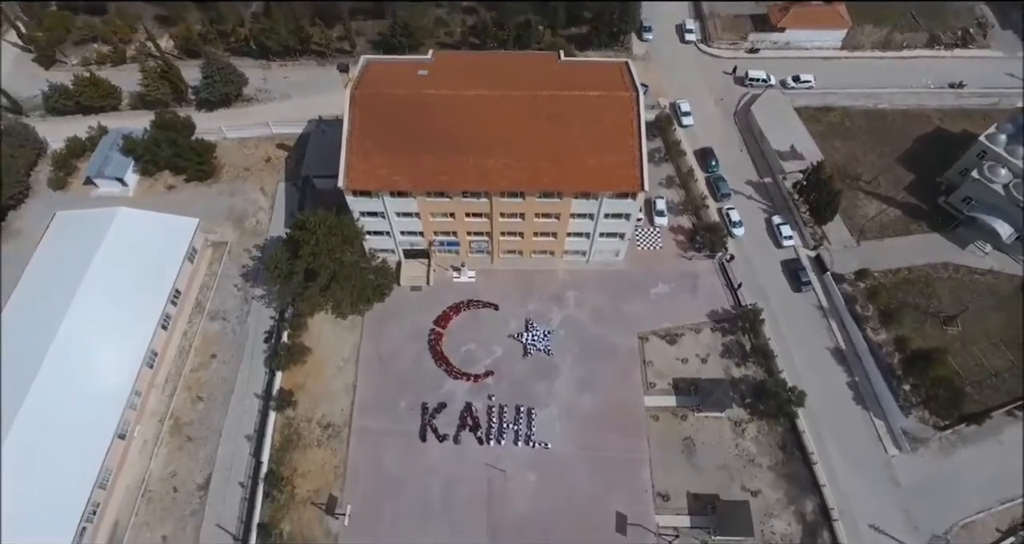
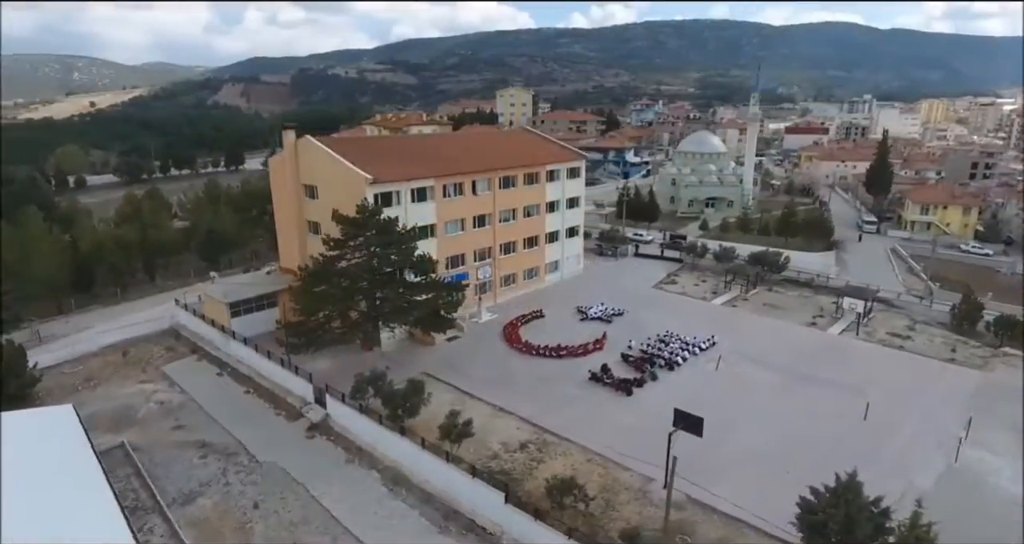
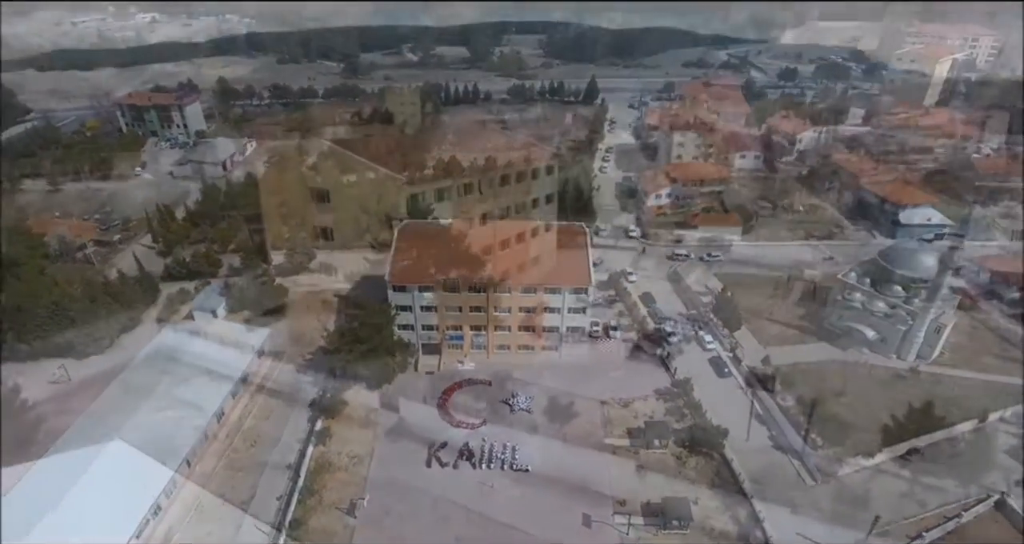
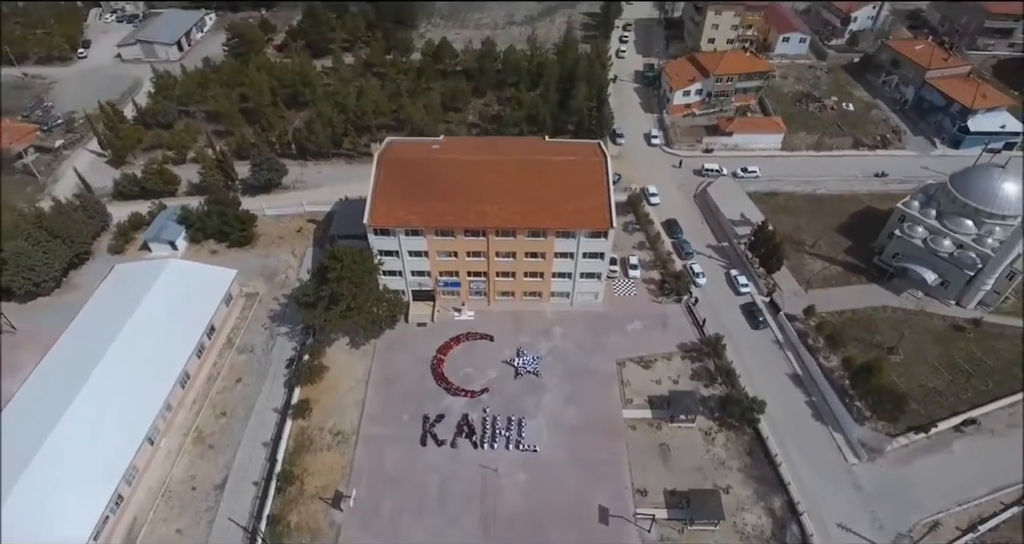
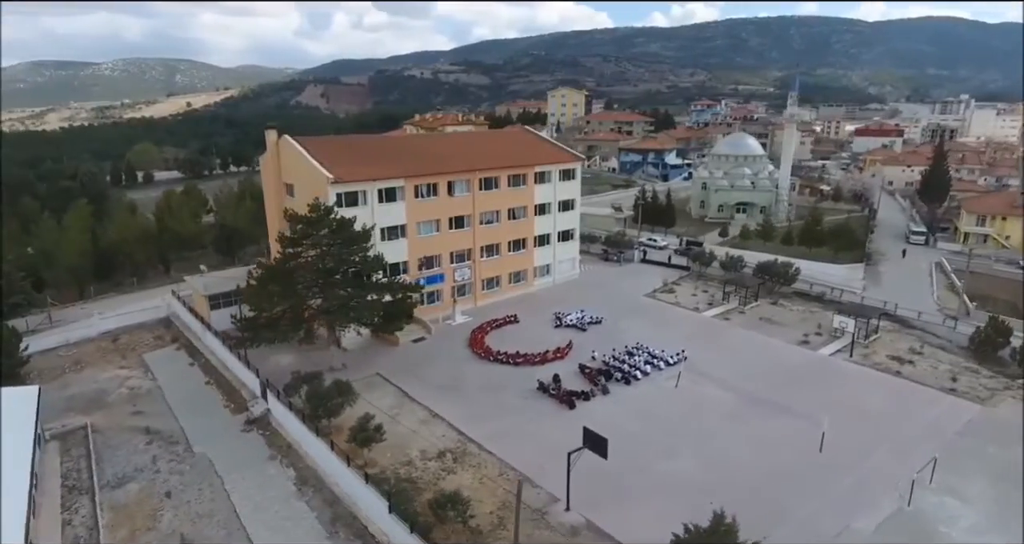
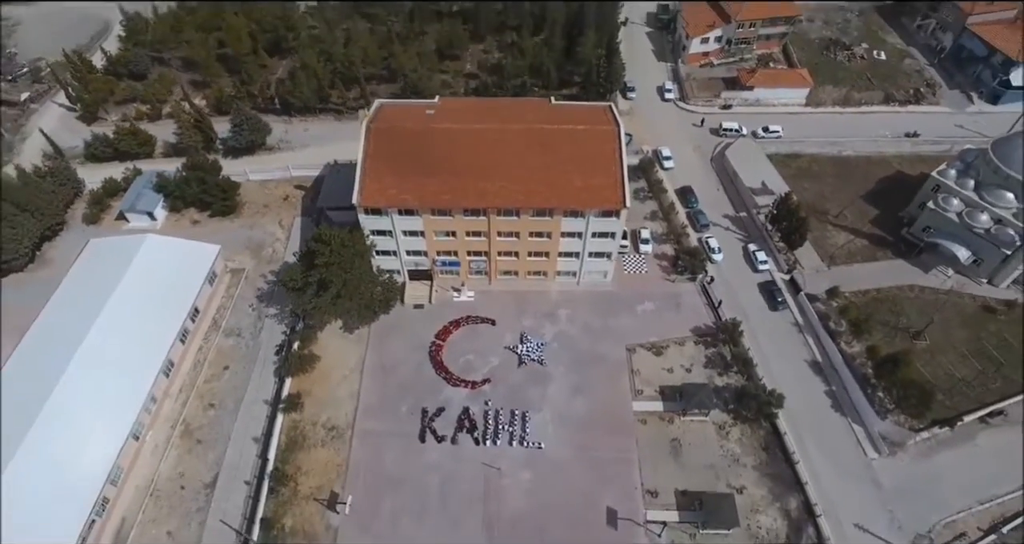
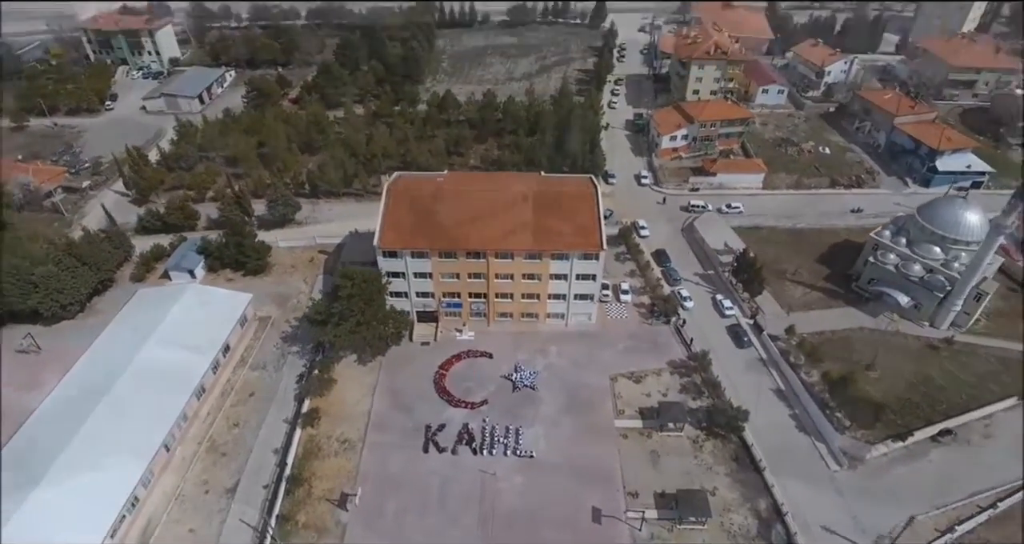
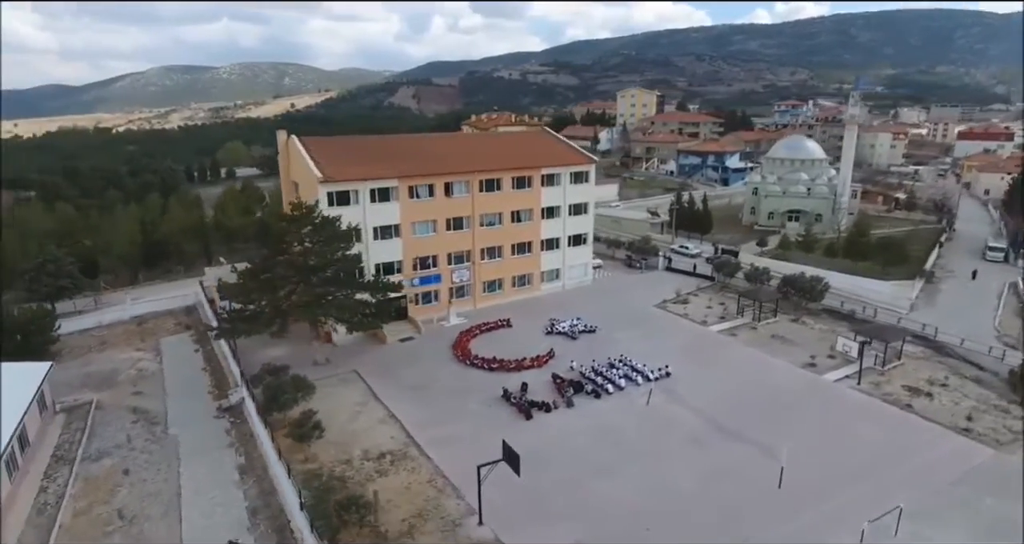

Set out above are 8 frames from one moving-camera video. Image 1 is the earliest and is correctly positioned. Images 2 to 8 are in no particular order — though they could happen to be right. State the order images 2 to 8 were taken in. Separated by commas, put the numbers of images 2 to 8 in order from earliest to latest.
6, 4, 7, 3, 2, 5, 8
